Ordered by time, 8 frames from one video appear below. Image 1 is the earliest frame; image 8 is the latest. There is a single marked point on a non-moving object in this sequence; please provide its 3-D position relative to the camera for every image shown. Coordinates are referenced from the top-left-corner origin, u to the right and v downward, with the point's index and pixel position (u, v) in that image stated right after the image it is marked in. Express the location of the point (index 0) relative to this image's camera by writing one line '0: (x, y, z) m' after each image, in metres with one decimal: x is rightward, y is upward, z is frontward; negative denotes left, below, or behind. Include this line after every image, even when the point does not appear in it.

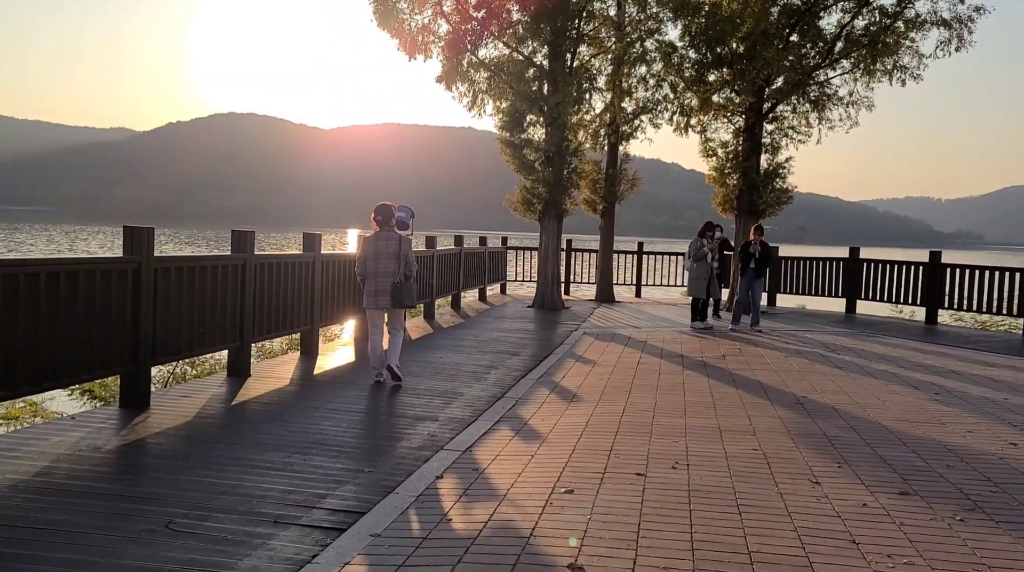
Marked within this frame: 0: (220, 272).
0: (-2.8, +0.1, +8.5) m
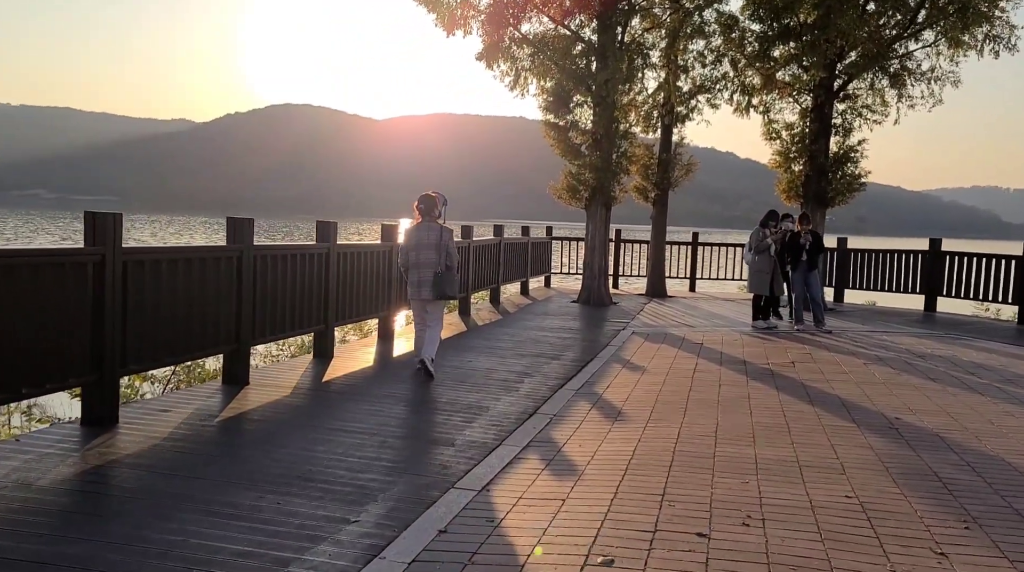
0: (-2.5, +0.2, +7.4) m
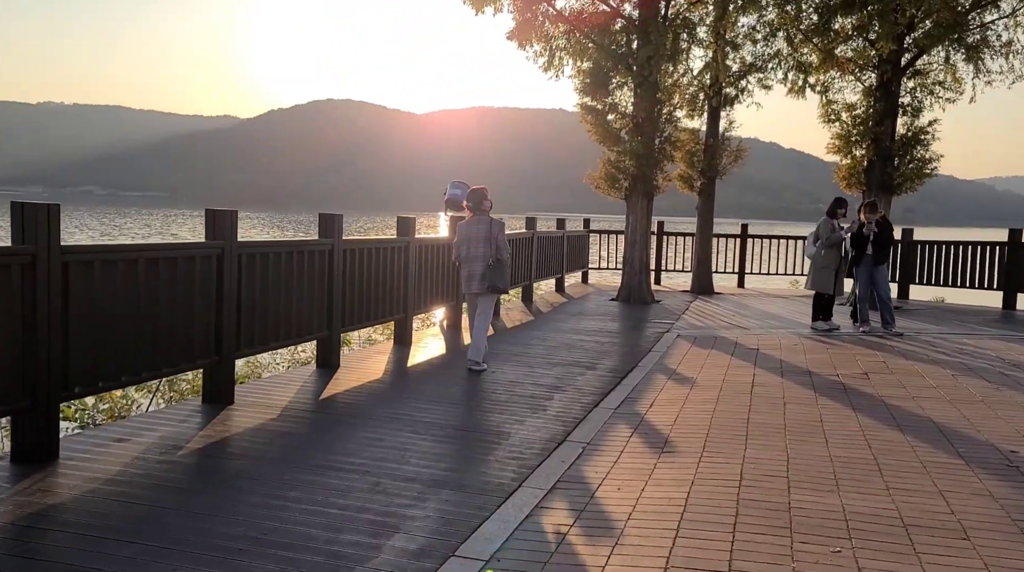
0: (-2.3, +0.1, +6.3) m
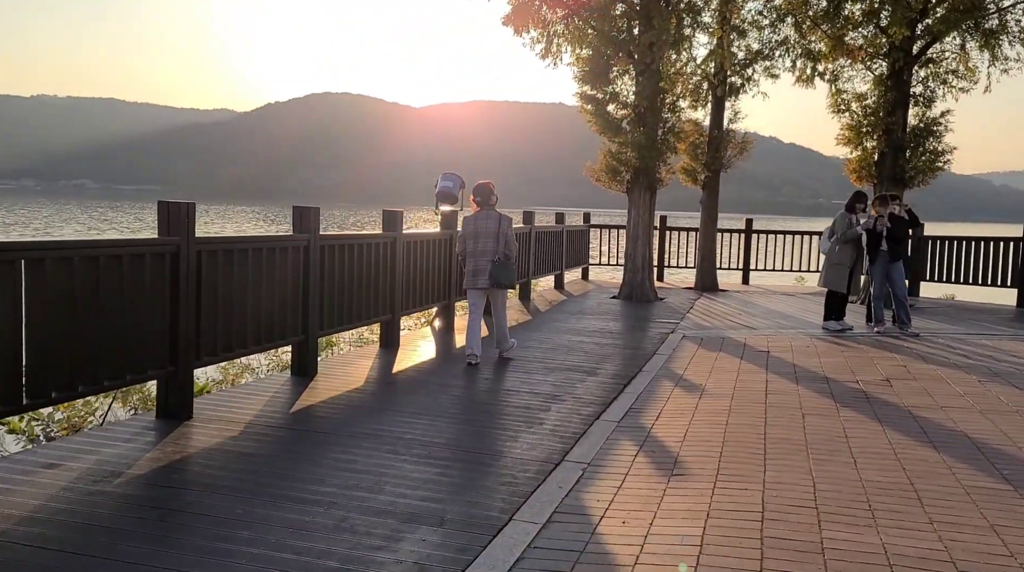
0: (-2.4, +0.1, +5.7) m
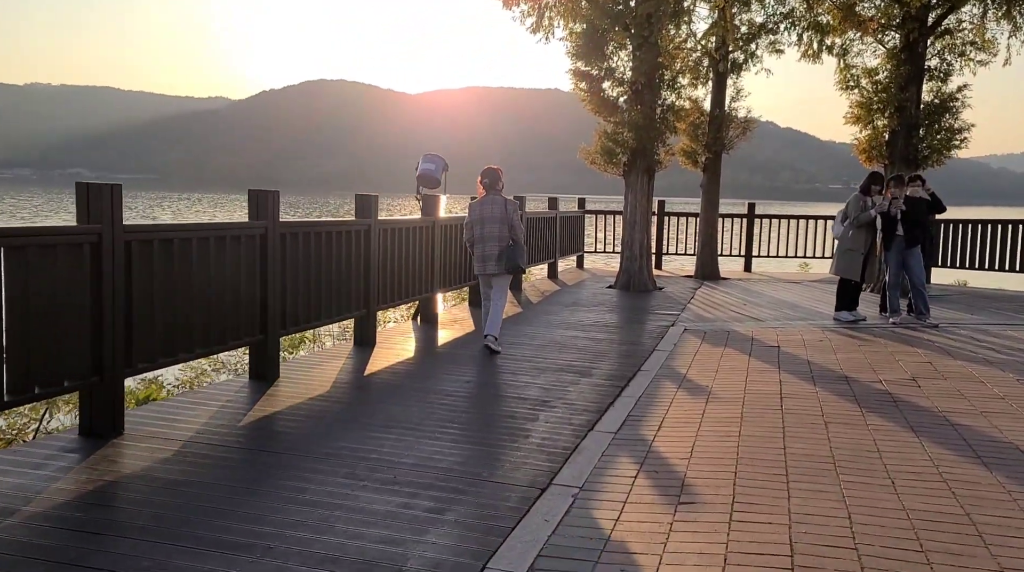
0: (-2.5, +0.1, +4.9) m
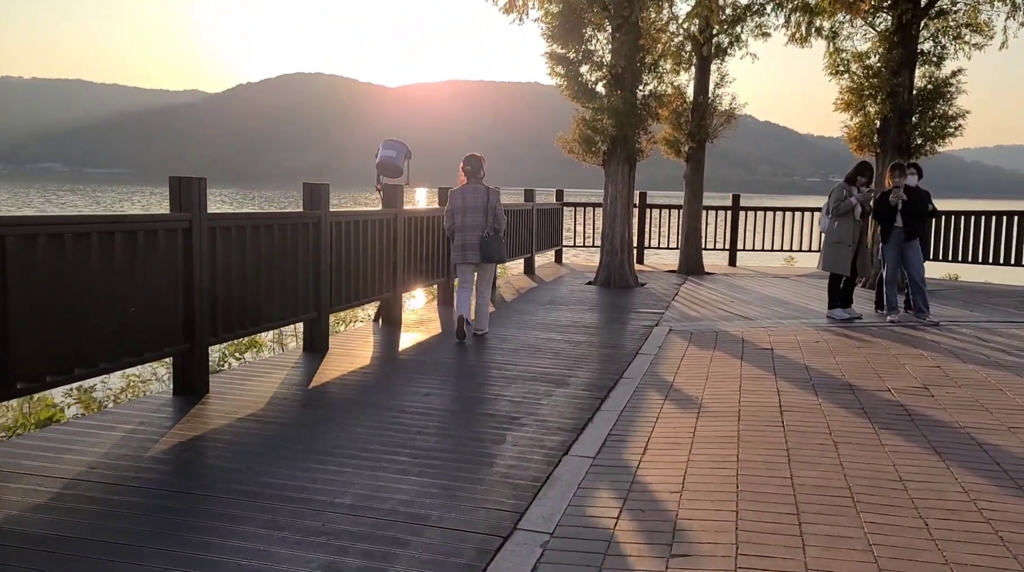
0: (-2.7, +0.1, +4.0) m
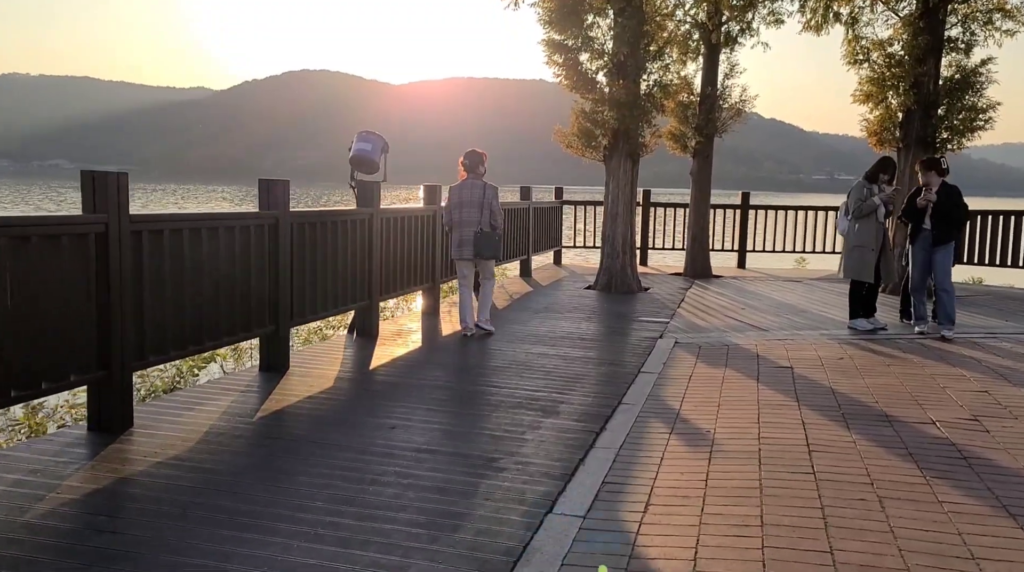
0: (-2.8, 0.0, +3.1) m
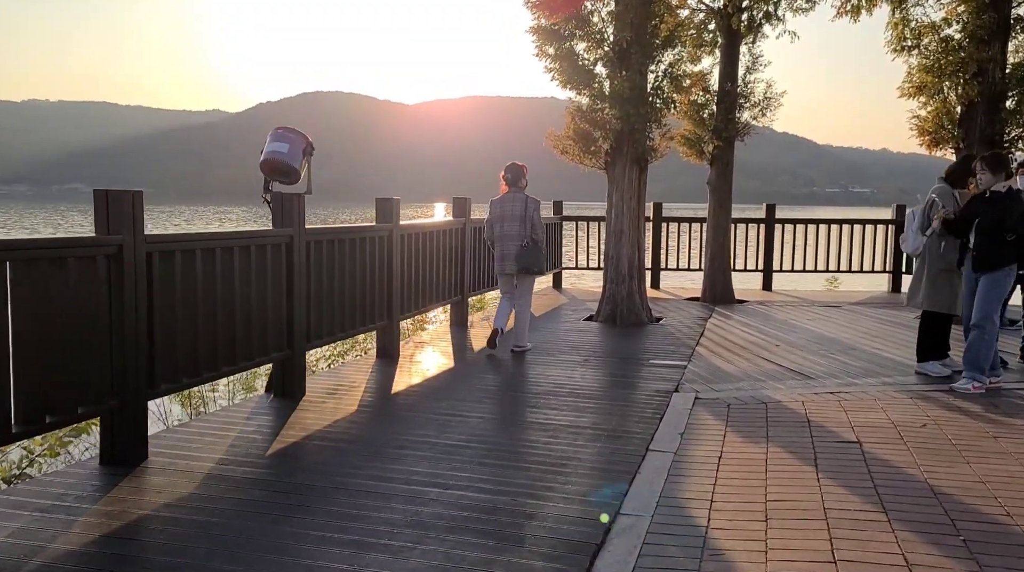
0: (-3.1, -0.2, +1.1) m
